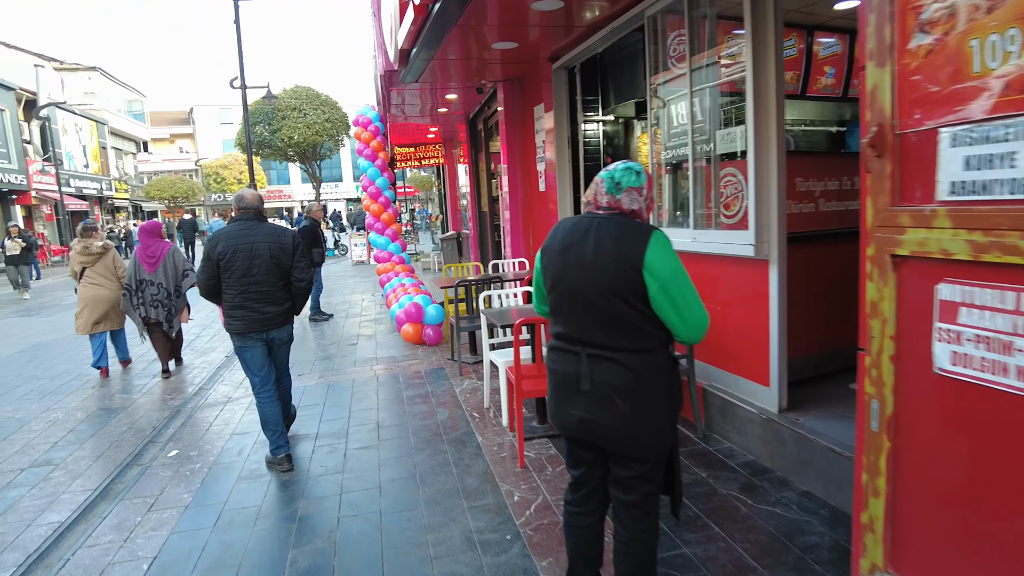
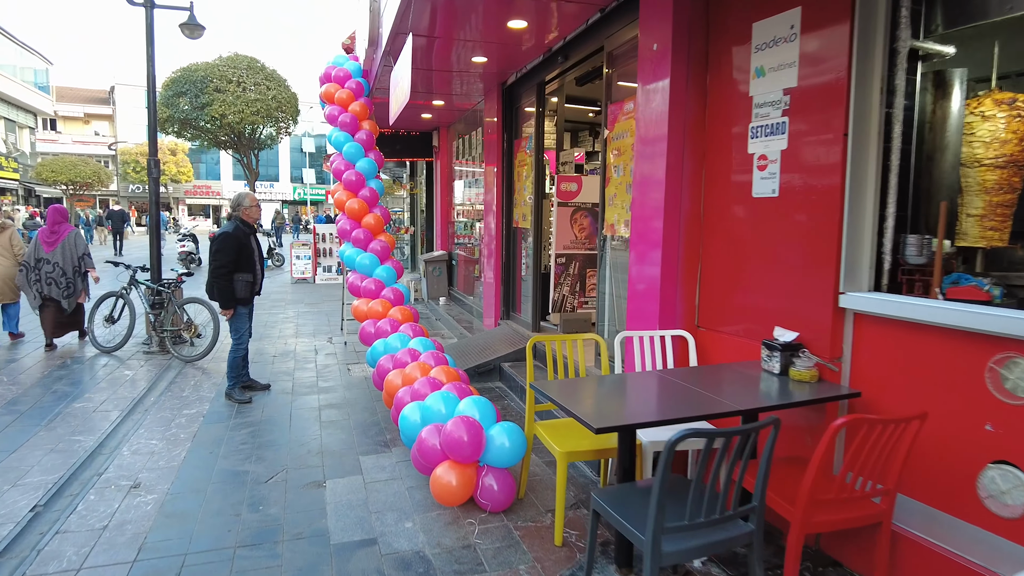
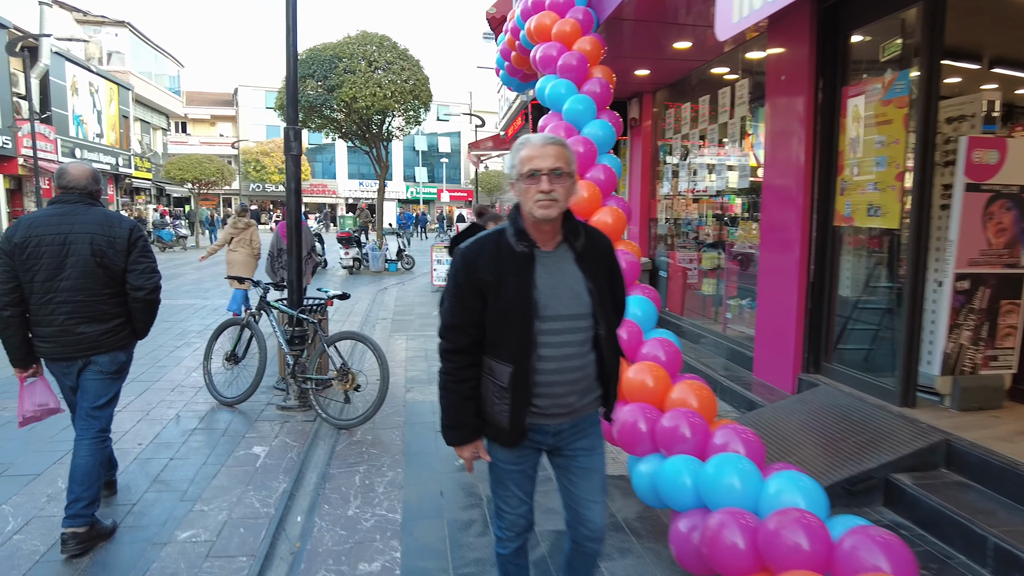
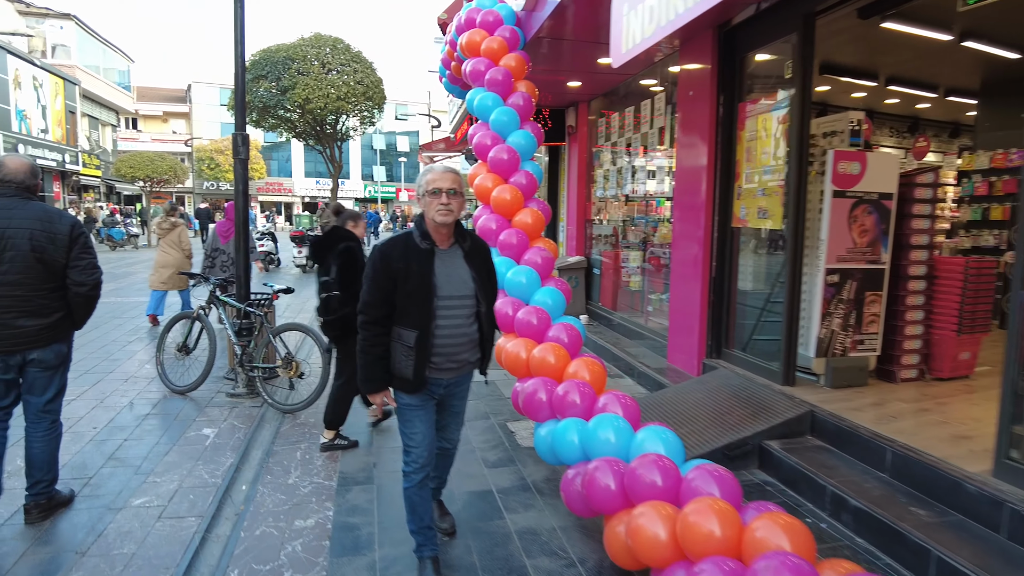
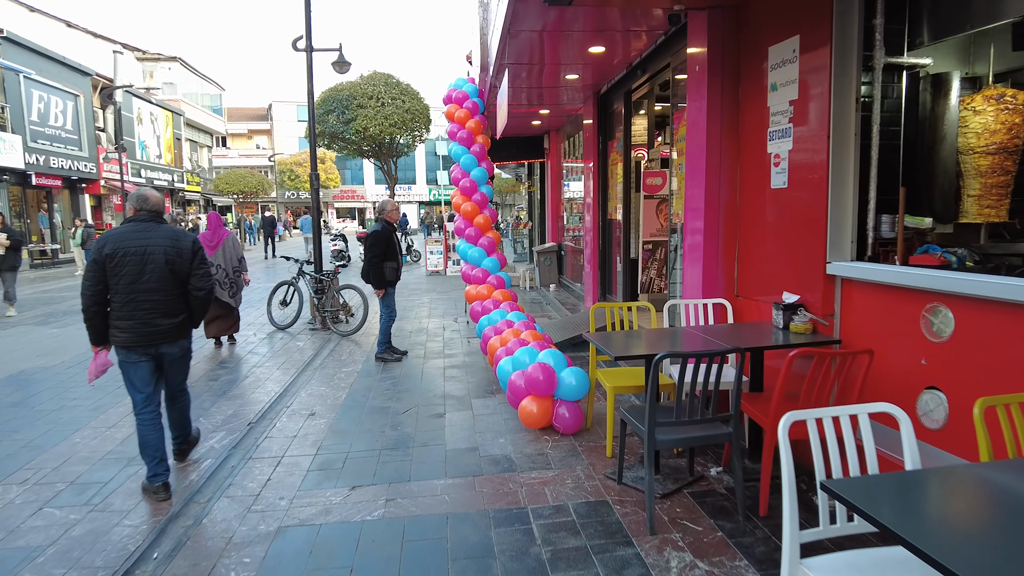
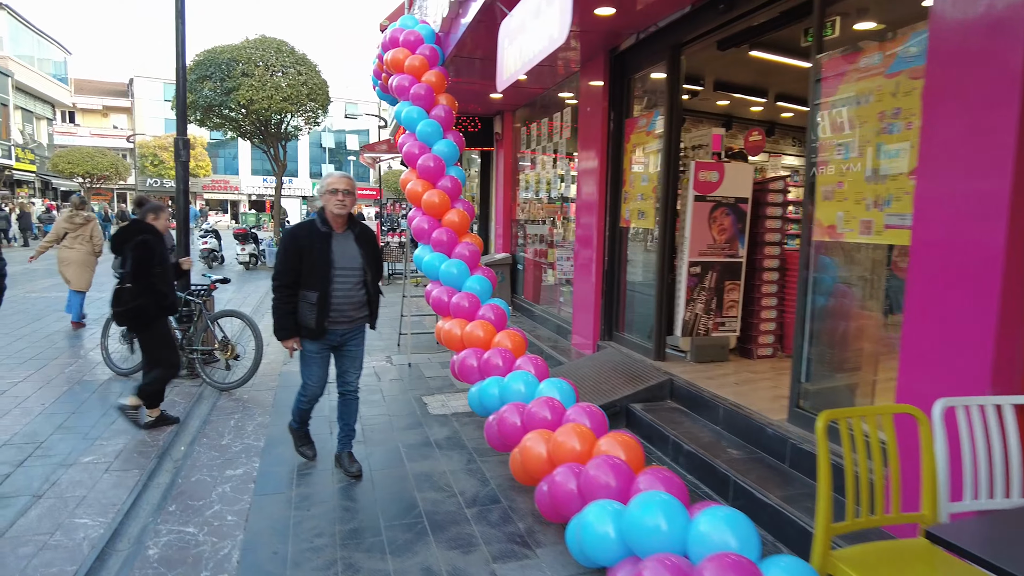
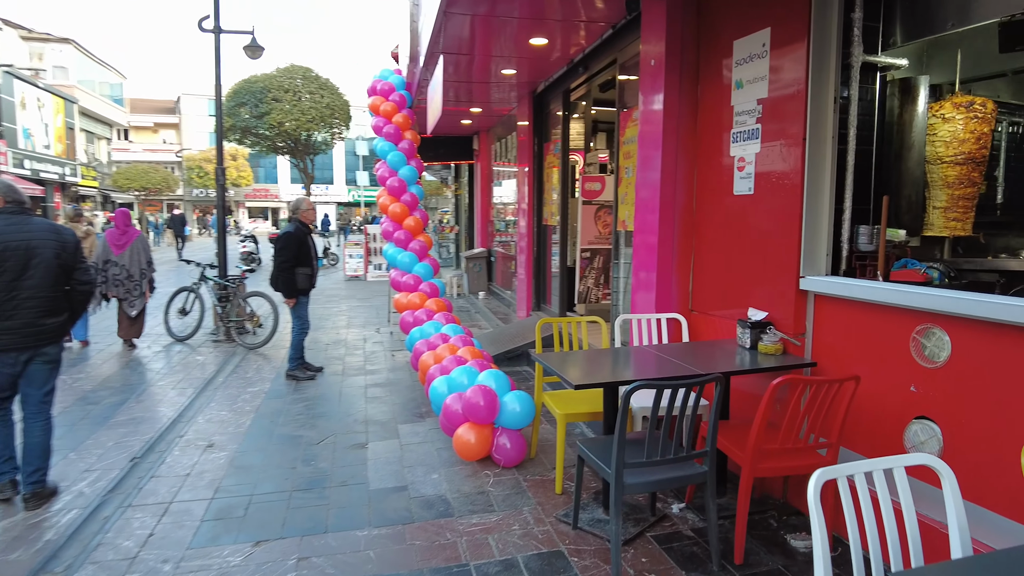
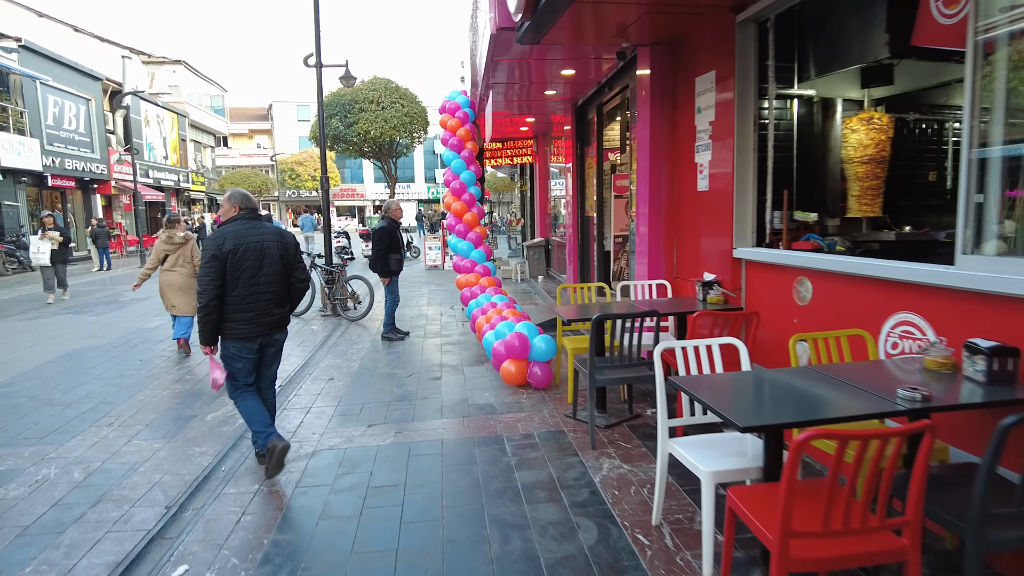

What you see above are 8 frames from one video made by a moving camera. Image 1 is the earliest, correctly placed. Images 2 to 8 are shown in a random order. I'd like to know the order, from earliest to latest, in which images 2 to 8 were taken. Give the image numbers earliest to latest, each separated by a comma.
8, 5, 7, 2, 6, 4, 3
